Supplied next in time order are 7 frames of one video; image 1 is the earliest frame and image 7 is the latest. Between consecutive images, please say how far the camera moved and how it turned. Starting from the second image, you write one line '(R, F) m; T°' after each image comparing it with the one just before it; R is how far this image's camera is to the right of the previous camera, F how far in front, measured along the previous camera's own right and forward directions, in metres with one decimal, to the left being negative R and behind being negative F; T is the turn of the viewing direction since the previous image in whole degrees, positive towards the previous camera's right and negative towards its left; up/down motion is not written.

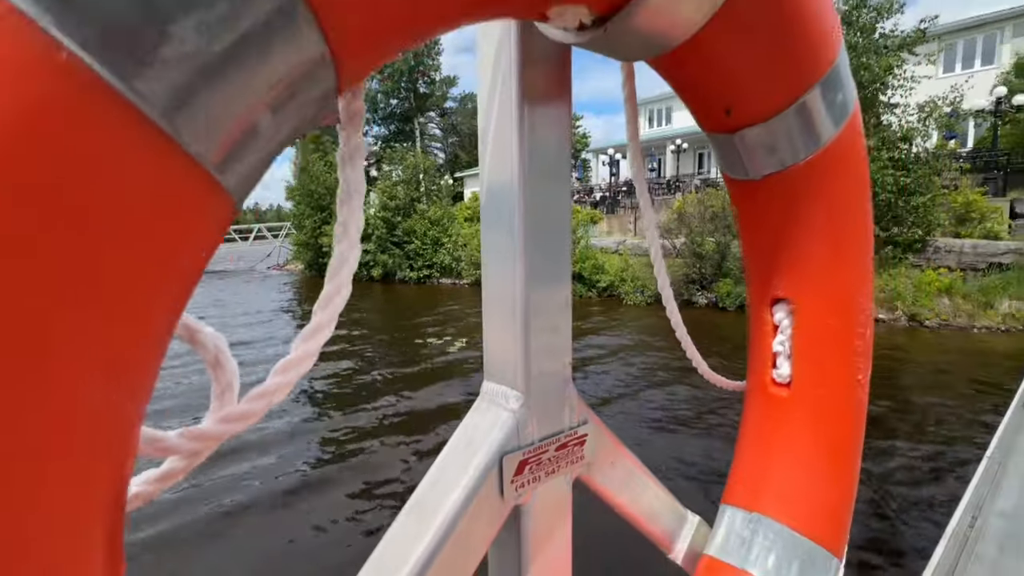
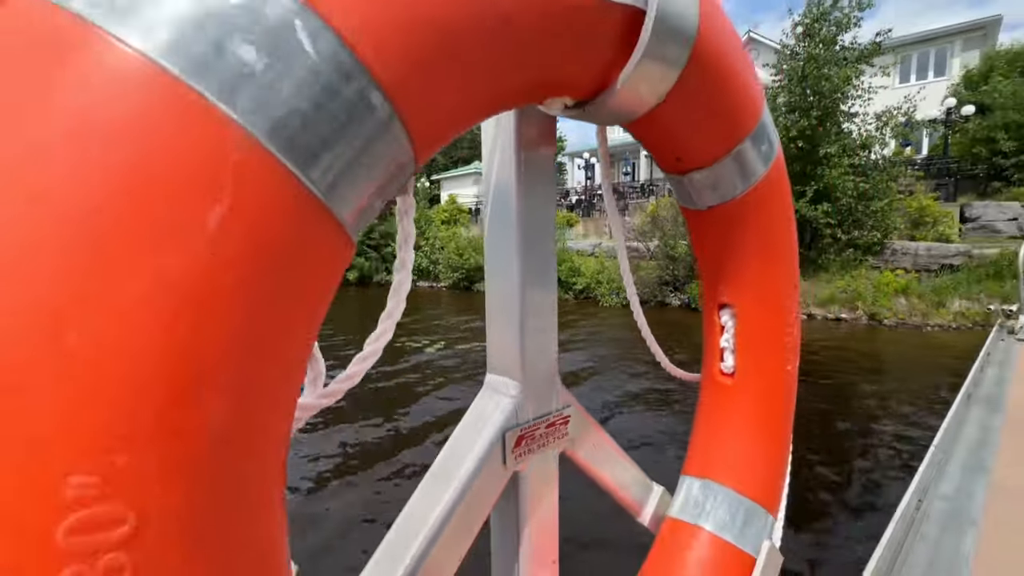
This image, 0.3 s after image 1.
(0.0, -0.2) m; +3°
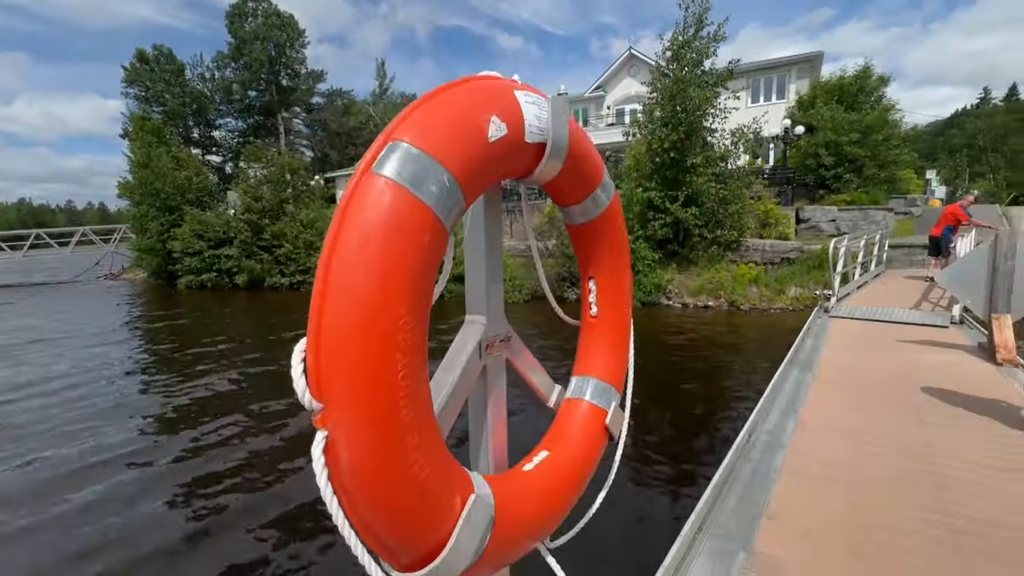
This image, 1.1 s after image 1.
(-0.2, -0.7) m; +12°
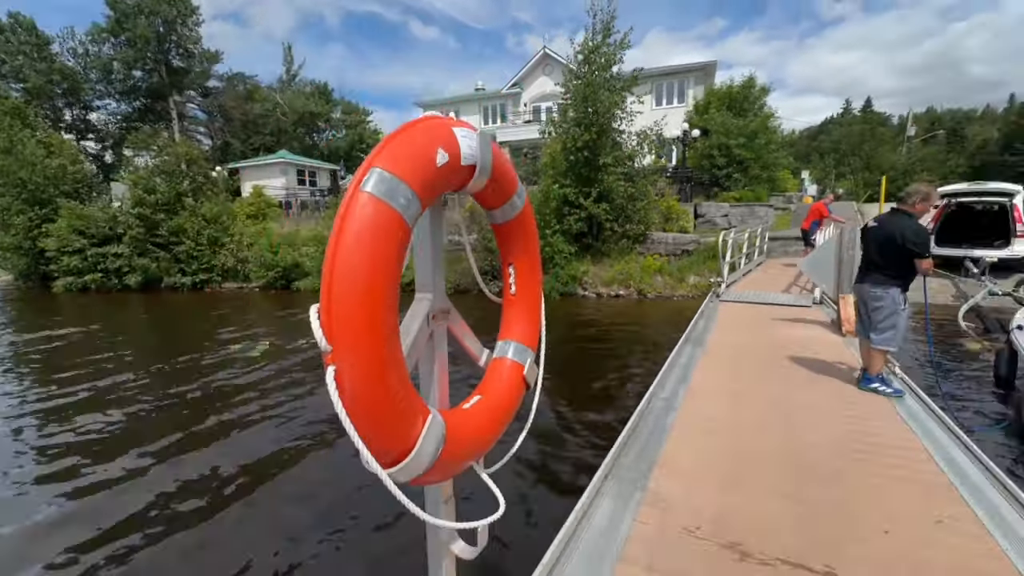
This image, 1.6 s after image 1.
(-0.1, -0.5) m; +9°
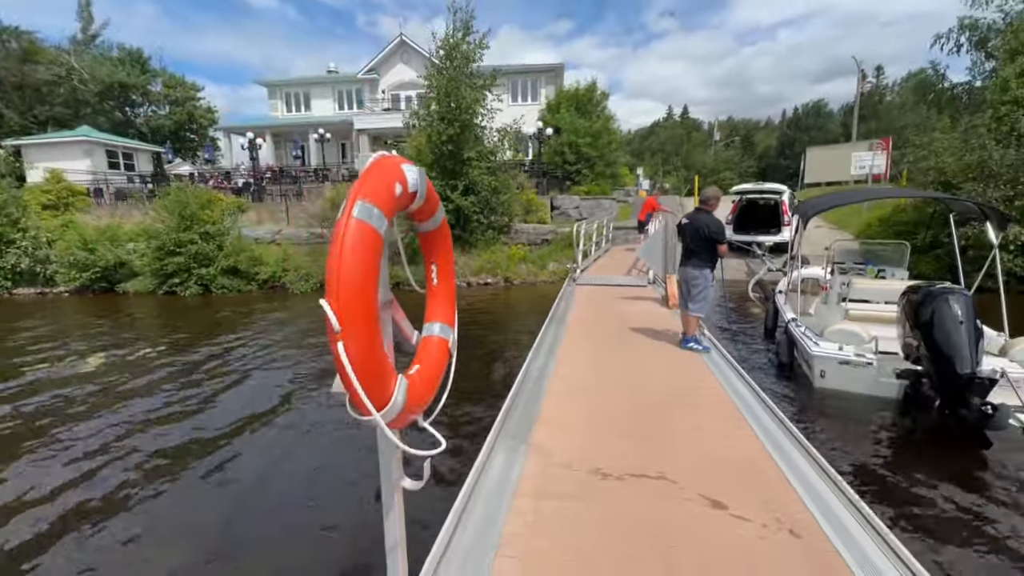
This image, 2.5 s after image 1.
(-0.4, -0.7) m; +16°
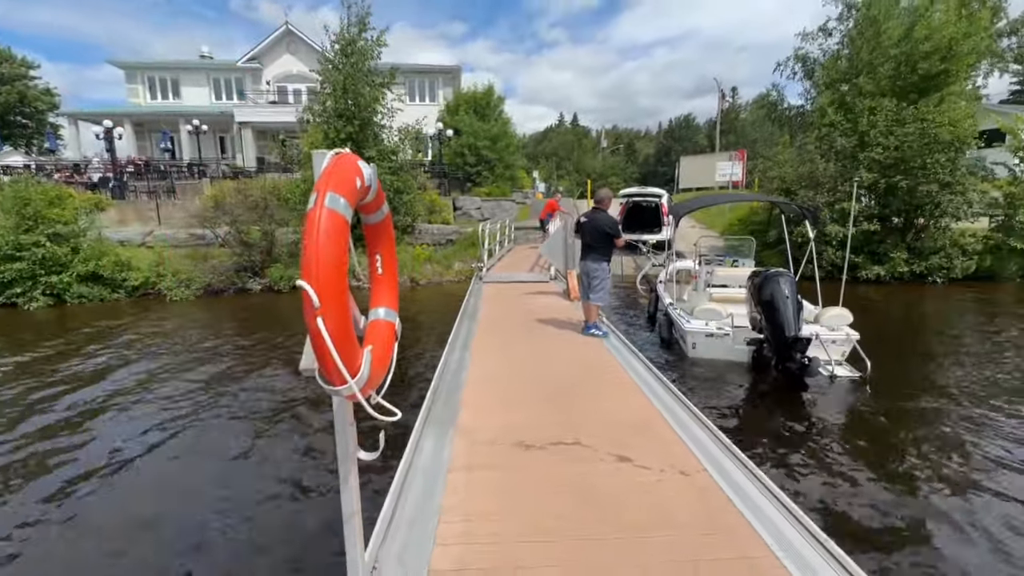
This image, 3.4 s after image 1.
(-0.3, -0.4) m; +12°
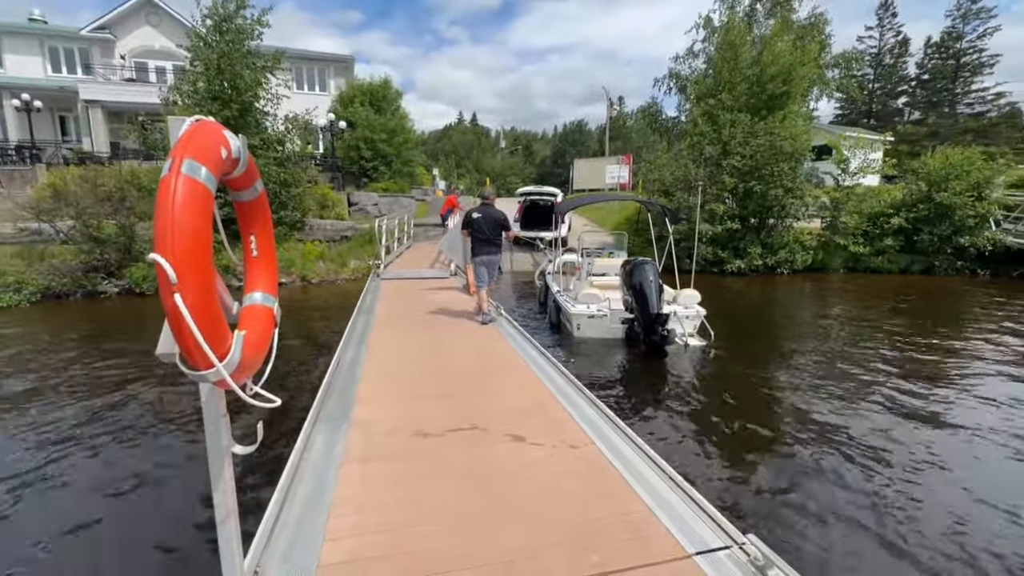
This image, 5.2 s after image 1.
(+0.1, -0.1) m; +12°
